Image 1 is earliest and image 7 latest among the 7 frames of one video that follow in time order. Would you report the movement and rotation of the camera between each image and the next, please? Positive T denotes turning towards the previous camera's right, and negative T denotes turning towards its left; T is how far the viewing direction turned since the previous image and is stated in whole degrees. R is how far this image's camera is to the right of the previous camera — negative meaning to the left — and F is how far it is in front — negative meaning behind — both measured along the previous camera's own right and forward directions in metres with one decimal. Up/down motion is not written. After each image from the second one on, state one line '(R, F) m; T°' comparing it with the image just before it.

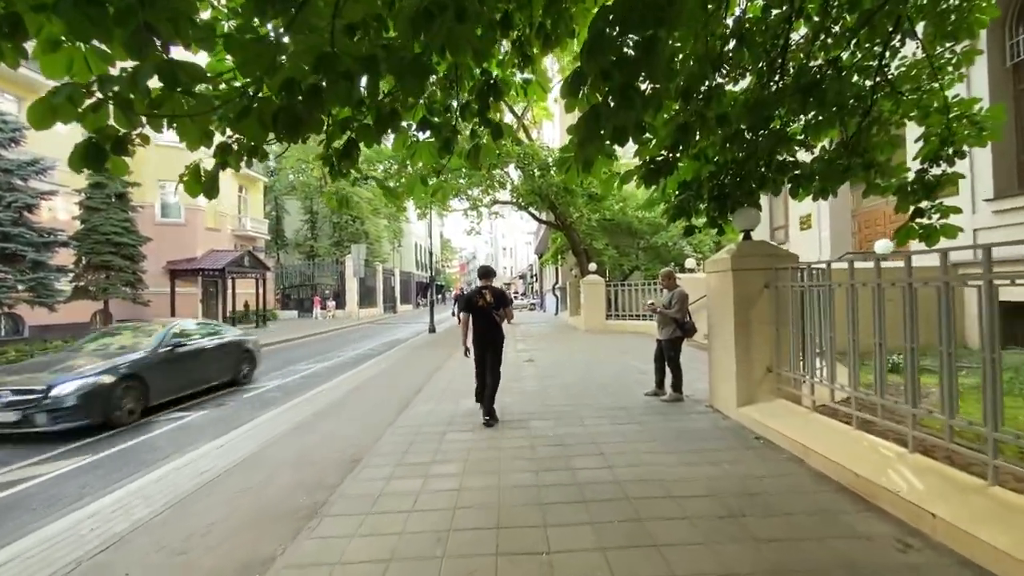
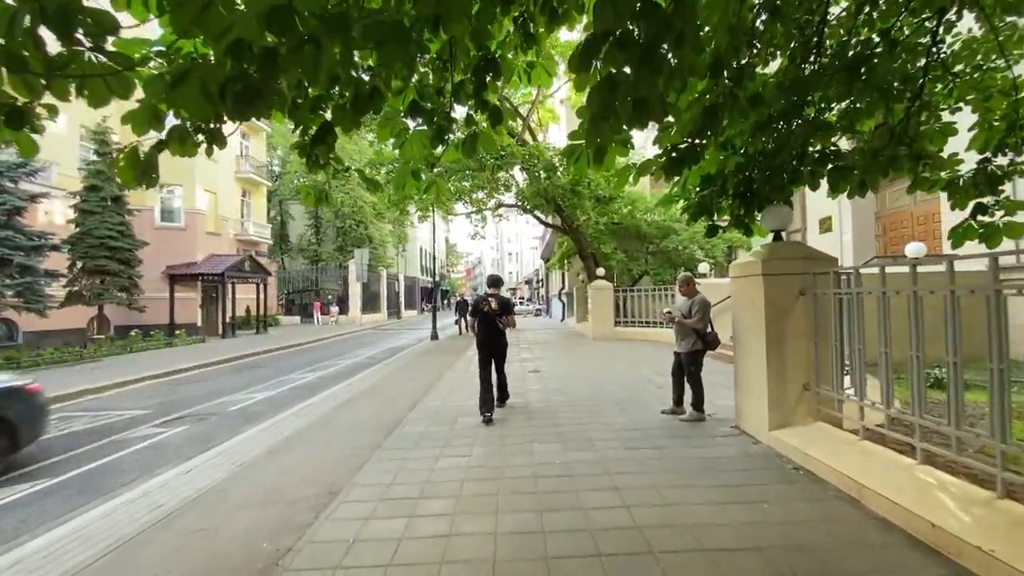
(+0.1, +0.7) m; -1°
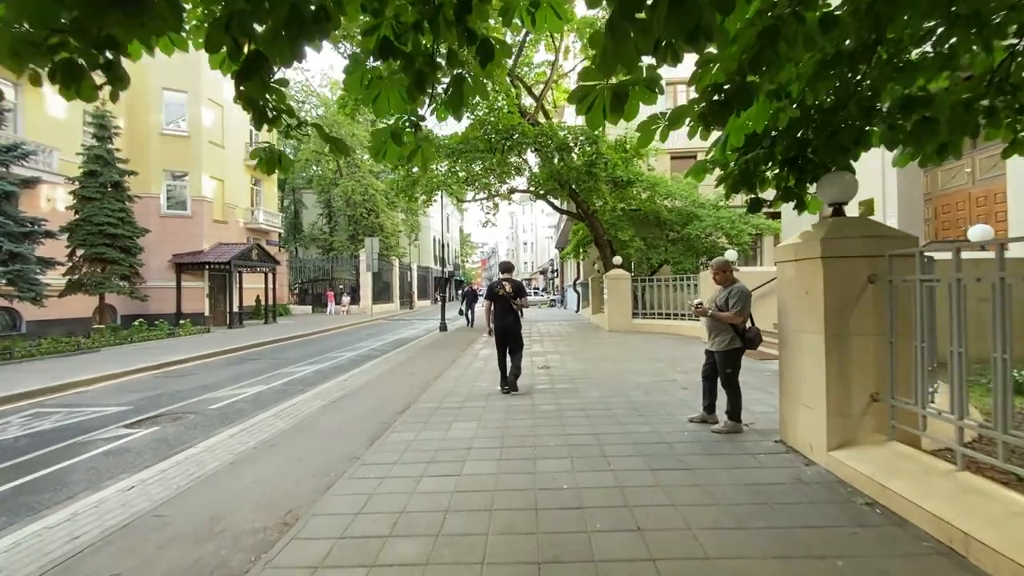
(+0.2, +1.0) m; -2°
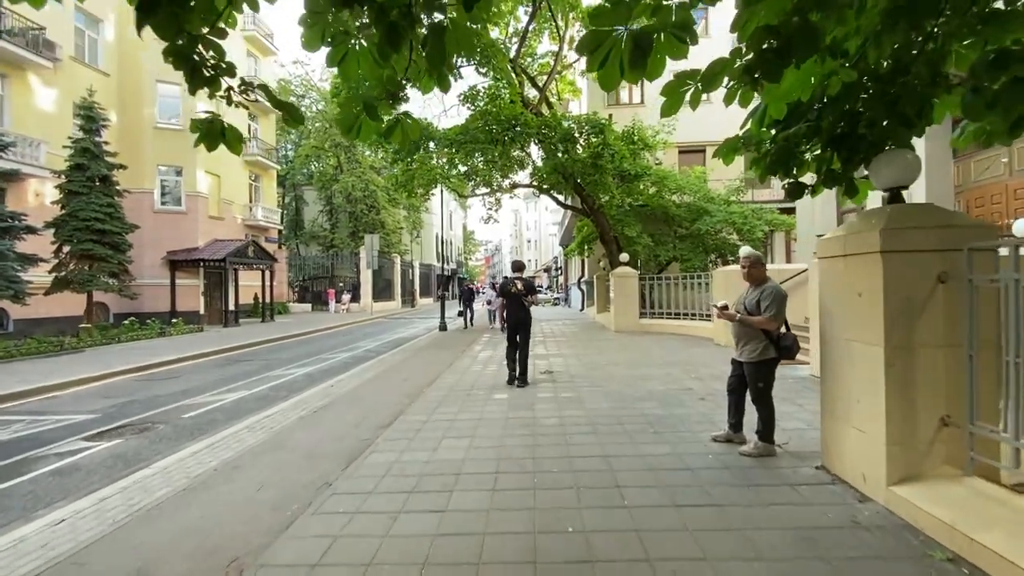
(+0.1, +0.8) m; 0°
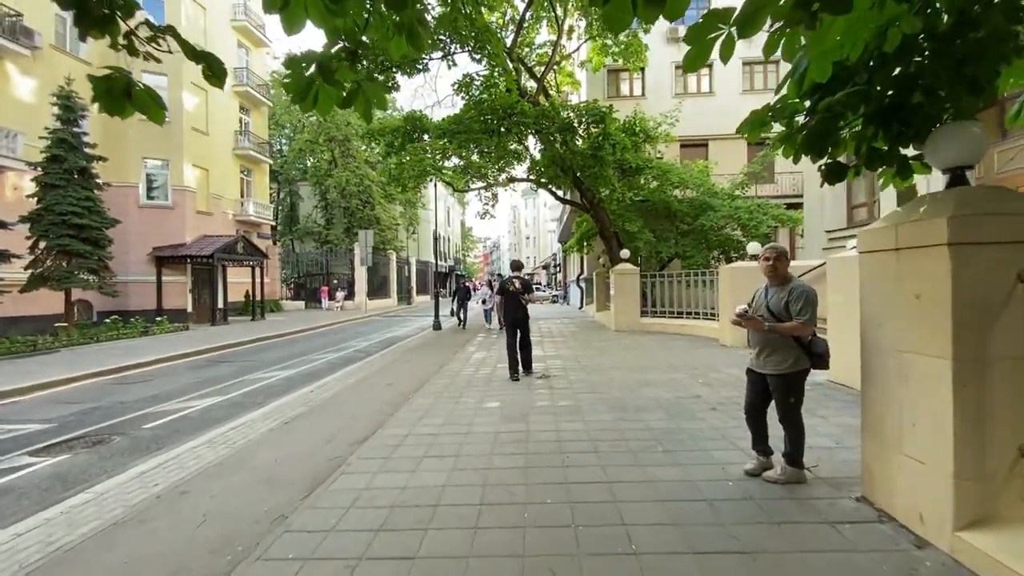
(+0.1, +0.7) m; 0°
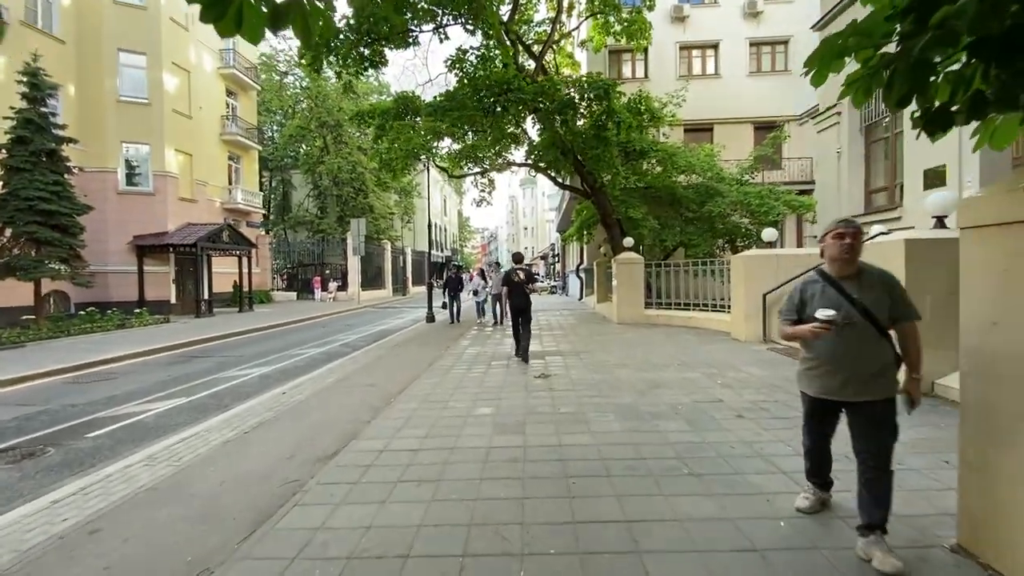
(0.0, +1.0) m; 0°
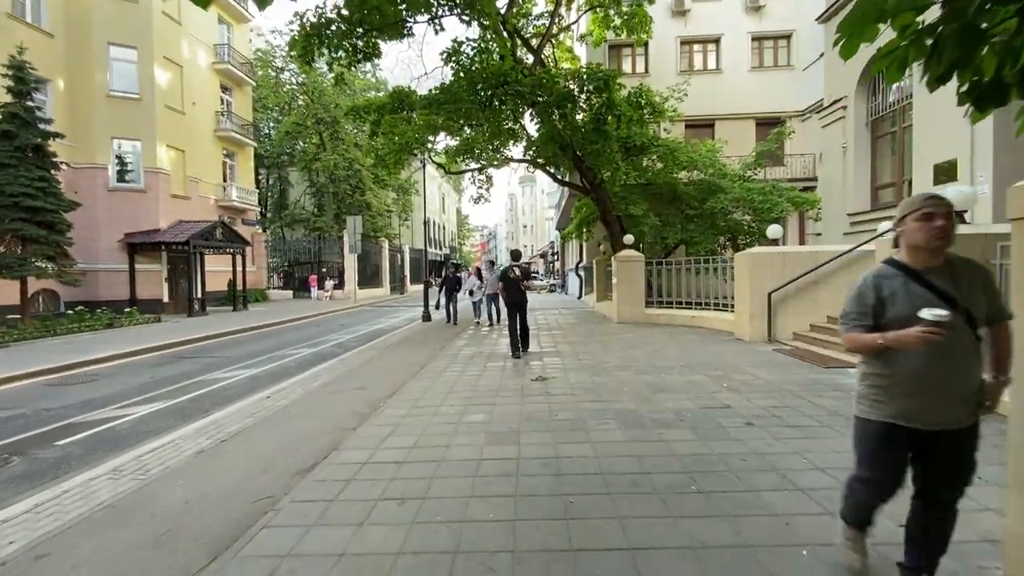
(+0.1, +0.4) m; 0°
